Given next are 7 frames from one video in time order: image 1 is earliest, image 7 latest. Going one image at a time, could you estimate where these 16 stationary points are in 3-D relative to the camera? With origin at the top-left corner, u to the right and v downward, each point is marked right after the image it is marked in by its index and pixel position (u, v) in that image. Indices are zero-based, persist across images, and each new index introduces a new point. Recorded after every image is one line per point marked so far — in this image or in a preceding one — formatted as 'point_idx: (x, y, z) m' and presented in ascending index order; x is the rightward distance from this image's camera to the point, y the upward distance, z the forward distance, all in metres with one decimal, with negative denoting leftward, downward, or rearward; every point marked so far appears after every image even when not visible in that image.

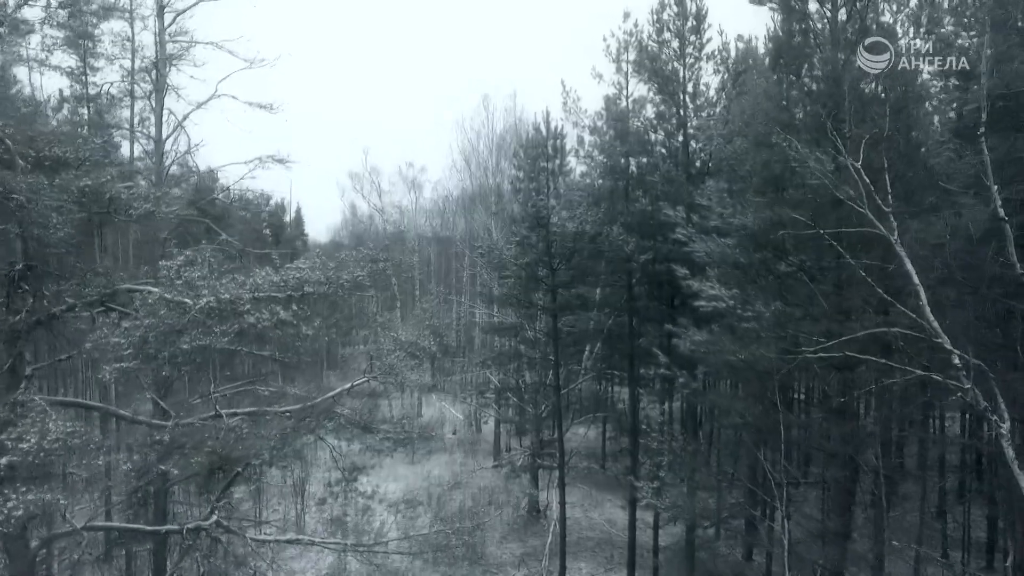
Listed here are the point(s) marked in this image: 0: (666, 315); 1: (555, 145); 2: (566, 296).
0: (+3.3, -0.6, +14.0) m
1: (+0.9, +3.0, +14.1) m
2: (+1.1, -0.2, +14.1) m
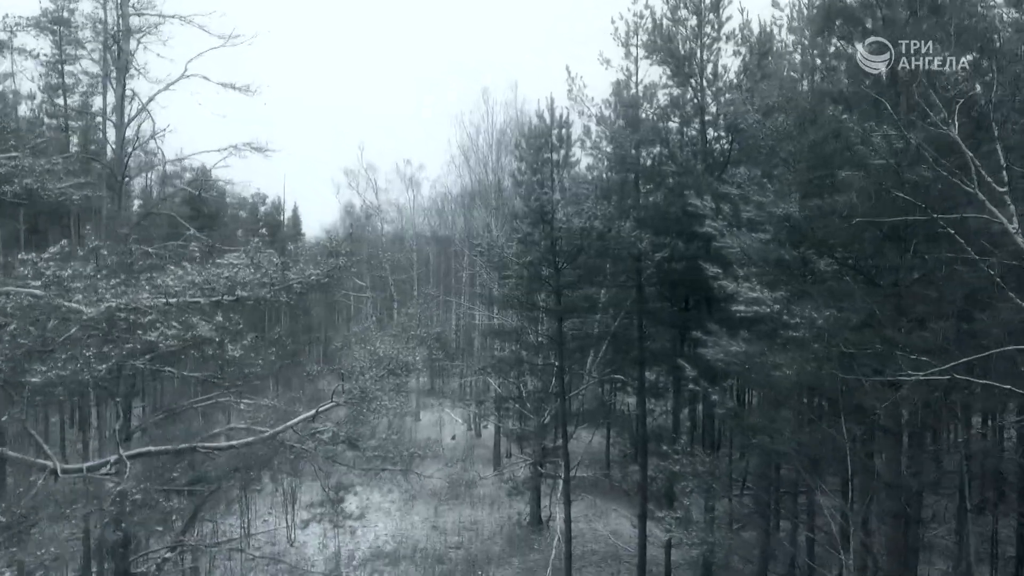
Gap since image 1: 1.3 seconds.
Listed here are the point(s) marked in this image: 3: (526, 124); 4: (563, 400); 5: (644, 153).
0: (+3.3, -0.6, +12.9) m
1: (+0.9, +3.0, +13.0) m
2: (+1.2, -0.2, +13.0) m
3: (+0.3, +3.4, +13.8) m
4: (+1.1, -2.4, +14.1) m
5: (+2.5, +2.6, +12.7) m
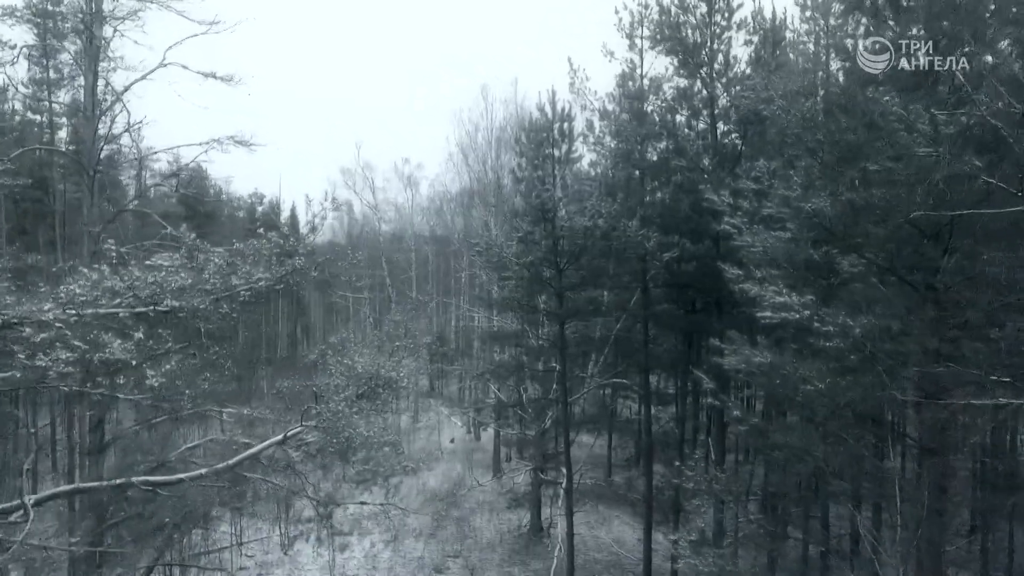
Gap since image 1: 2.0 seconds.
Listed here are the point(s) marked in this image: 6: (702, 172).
0: (+3.3, -0.6, +12.3) m
1: (+0.9, +3.0, +12.4) m
2: (+1.2, -0.2, +12.4) m
3: (+0.3, +3.4, +13.2) m
4: (+1.1, -2.4, +13.5) m
5: (+2.5, +2.5, +12.1) m
6: (+3.3, +2.0, +11.3) m
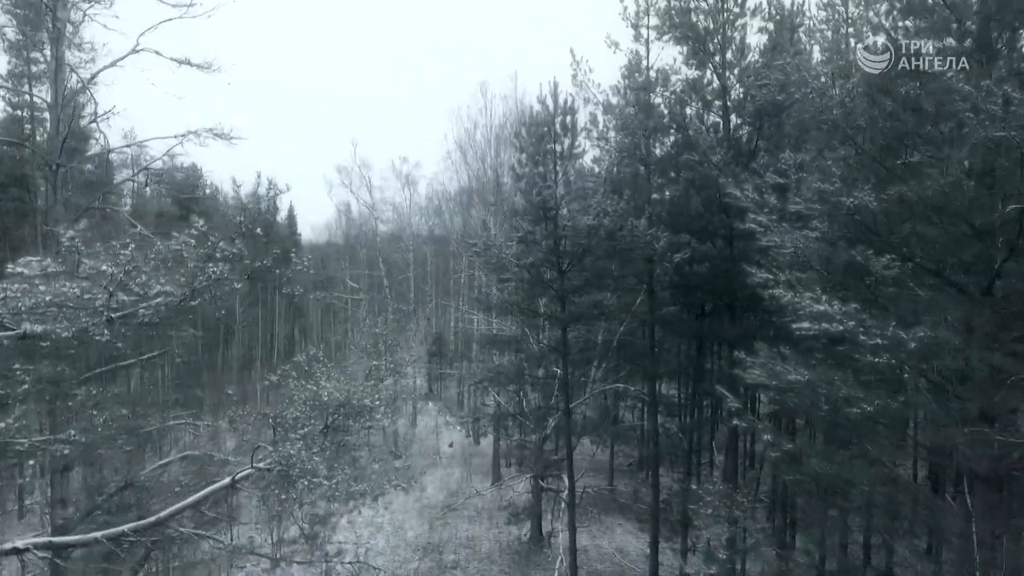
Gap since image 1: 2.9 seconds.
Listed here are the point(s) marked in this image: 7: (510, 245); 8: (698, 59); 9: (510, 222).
0: (+3.3, -0.7, +11.6) m
1: (+0.9, +2.9, +11.7) m
2: (+1.2, -0.3, +11.7) m
3: (+0.3, +3.3, +12.5) m
4: (+1.1, -2.4, +12.7) m
5: (+2.5, +2.5, +11.4) m
6: (+3.3, +1.9, +10.6) m
7: (0.0, +0.8, +12.5) m
8: (+3.2, +3.9, +11.4) m
9: (0.0, +1.4, +13.7) m
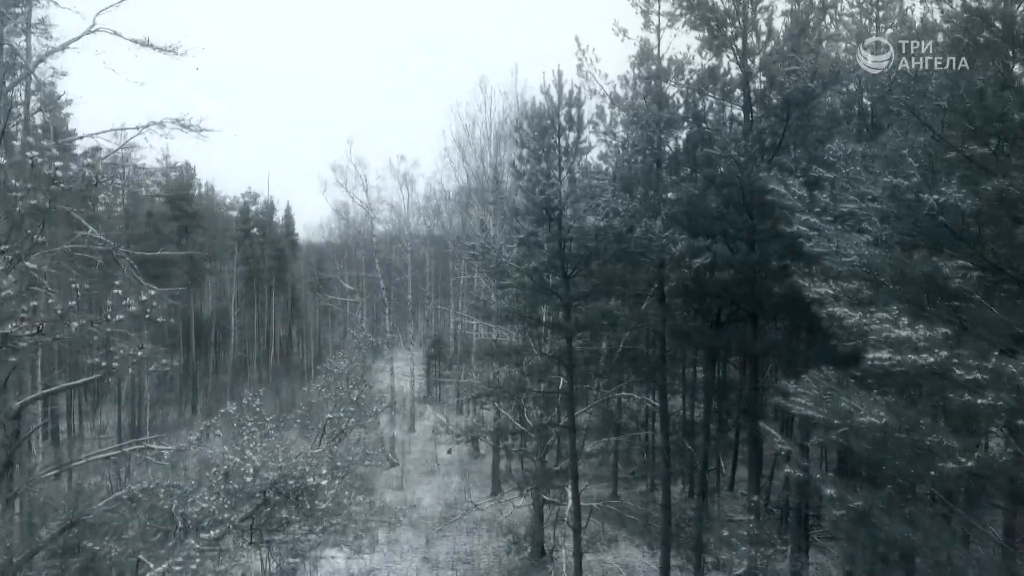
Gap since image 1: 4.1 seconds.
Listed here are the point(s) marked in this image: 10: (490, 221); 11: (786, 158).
0: (+3.3, -0.8, +10.6) m
1: (+0.9, +2.8, +10.7) m
2: (+1.2, -0.4, +10.7) m
3: (+0.3, +3.2, +11.5) m
4: (+1.1, -2.6, +11.8) m
5: (+2.5, +2.4, +10.4) m
6: (+3.3, +1.8, +9.6) m
7: (0.0, +0.7, +11.5) m
8: (+3.2, +3.8, +10.4) m
9: (0.0, +1.2, +12.8) m
10: (-0.6, +1.9, +19.4) m
11: (+3.9, +1.8, +9.4) m
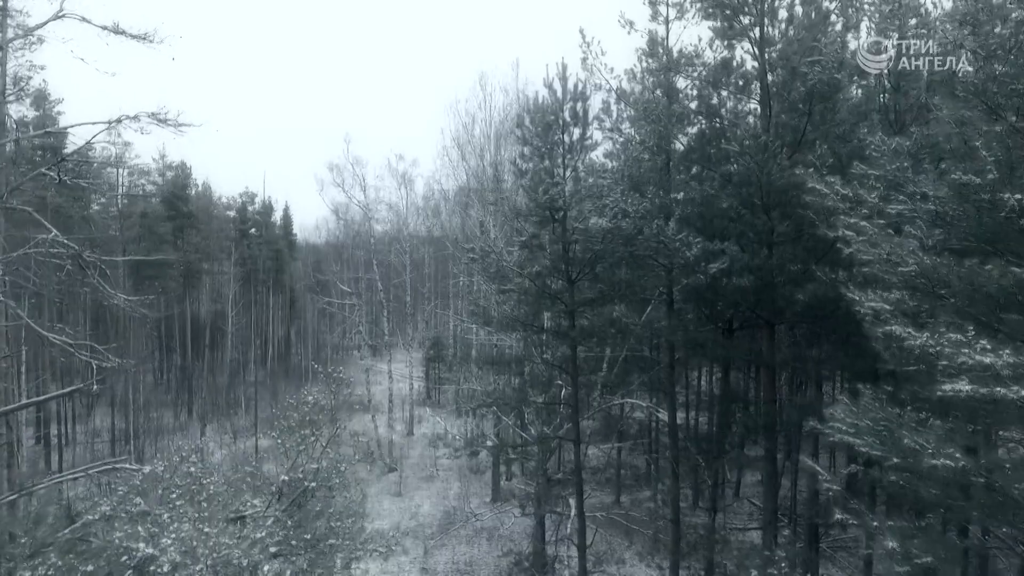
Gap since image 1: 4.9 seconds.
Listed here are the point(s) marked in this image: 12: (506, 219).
0: (+3.3, -0.9, +10.0) m
1: (+1.0, +2.7, +10.1) m
2: (+1.2, -0.5, +10.1) m
3: (+0.3, +3.1, +10.9) m
4: (+1.1, -2.6, +11.2) m
5: (+2.5, +2.3, +9.8) m
6: (+3.3, +1.7, +9.0) m
7: (0.0, +0.6, +10.9) m
8: (+3.2, +3.7, +9.8) m
9: (0.0, +1.2, +12.1) m
10: (-0.6, +1.8, +18.8) m
11: (+3.9, +1.8, +8.7) m
12: (-0.2, +1.4, +14.1) m
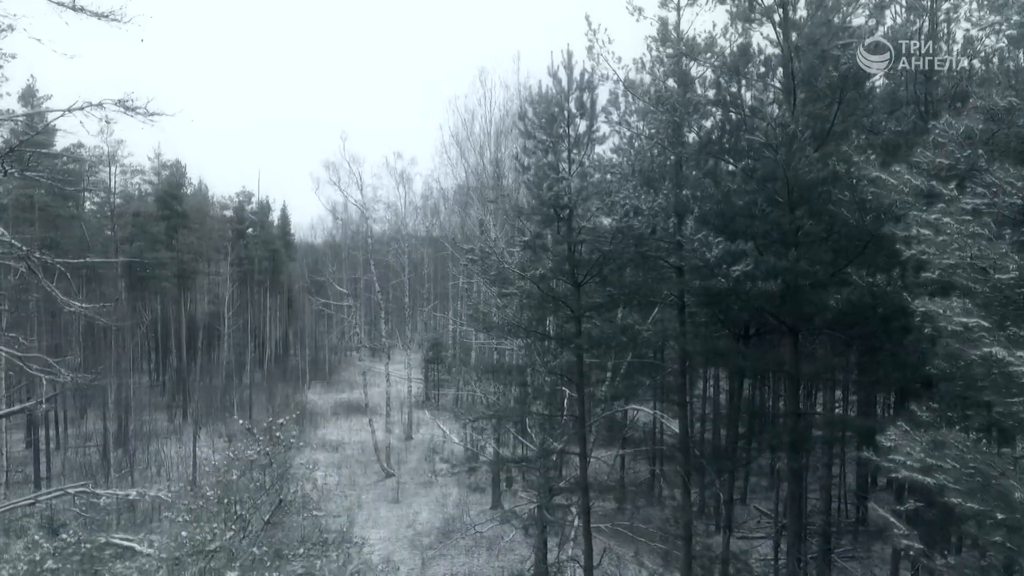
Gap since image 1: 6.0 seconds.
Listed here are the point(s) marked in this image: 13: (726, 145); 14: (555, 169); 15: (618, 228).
0: (+3.4, -0.9, +9.3) m
1: (+1.0, +2.7, +9.4) m
2: (+1.2, -0.5, +9.4) m
3: (+0.3, +3.1, +10.2) m
4: (+1.1, -2.7, +10.4) m
5: (+2.6, +2.2, +9.1) m
6: (+3.4, +1.7, +8.3) m
7: (0.0, +0.6, +10.2) m
8: (+3.3, +3.7, +9.0) m
9: (0.0, +1.1, +11.4) m
10: (-0.6, +1.8, +18.1) m
11: (+3.9, +1.7, +8.0) m
12: (-0.1, +1.4, +13.3) m
13: (+2.9, +1.9, +8.8) m
14: (+0.6, +1.7, +9.2) m
15: (+1.4, +0.8, +8.8) m
